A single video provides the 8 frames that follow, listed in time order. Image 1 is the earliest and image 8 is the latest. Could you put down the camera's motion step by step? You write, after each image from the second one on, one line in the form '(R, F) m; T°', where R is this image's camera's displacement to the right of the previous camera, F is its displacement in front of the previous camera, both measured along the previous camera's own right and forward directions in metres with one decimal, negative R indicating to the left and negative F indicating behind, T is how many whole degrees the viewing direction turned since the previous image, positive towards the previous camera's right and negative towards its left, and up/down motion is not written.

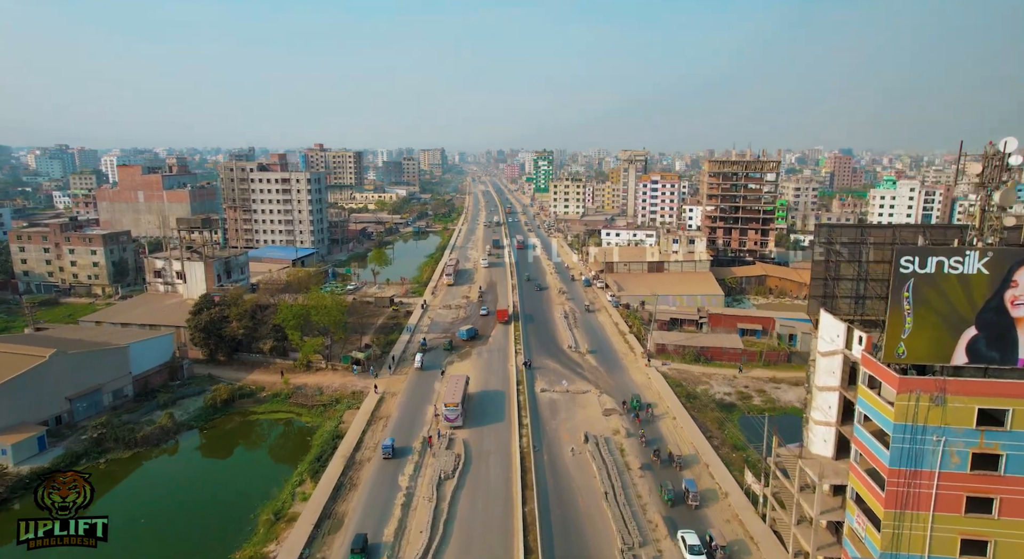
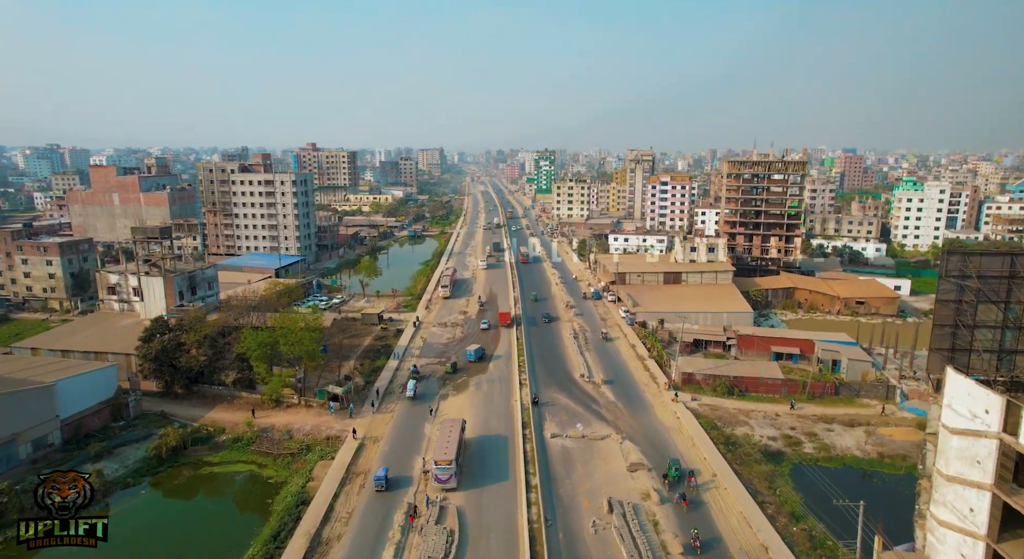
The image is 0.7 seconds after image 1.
(-0.2, +3.8) m; 0°
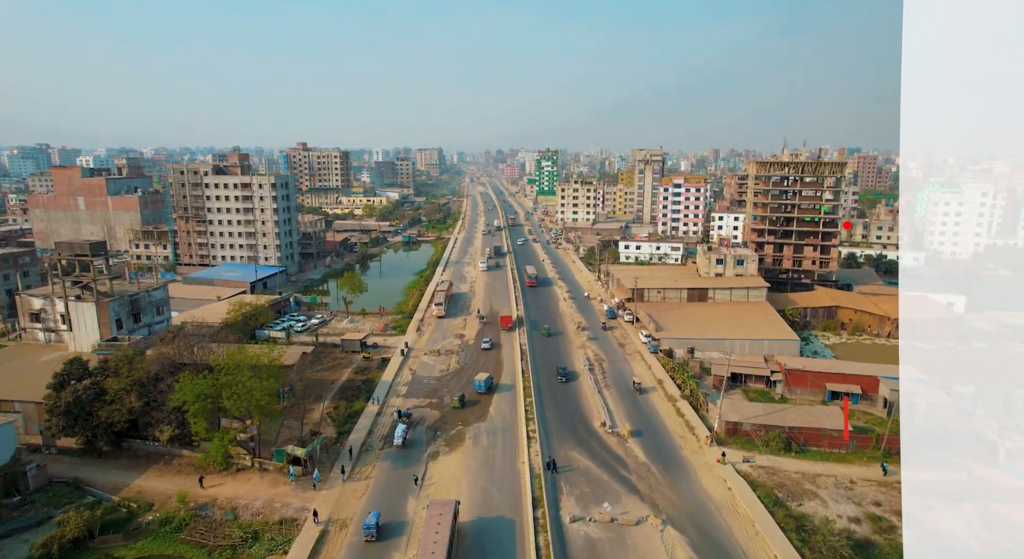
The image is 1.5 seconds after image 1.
(-0.2, +4.6) m; 0°
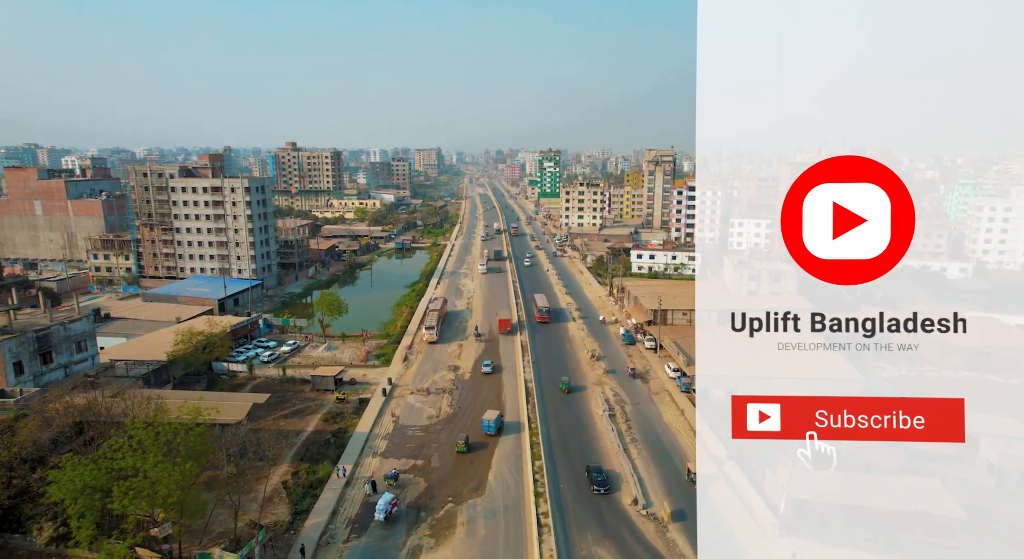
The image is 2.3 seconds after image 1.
(-0.2, +4.7) m; 0°
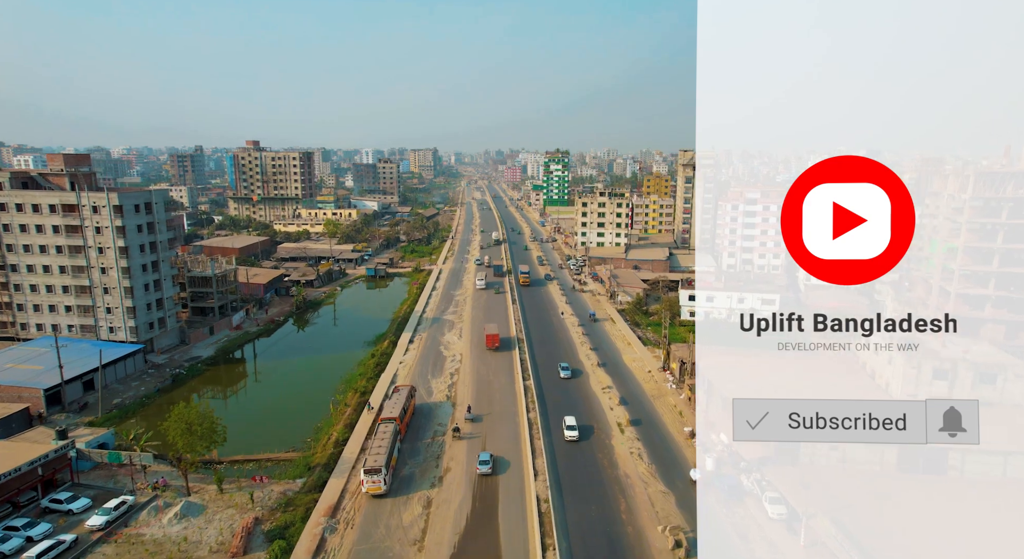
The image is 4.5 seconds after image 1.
(-0.3, +13.5) m; 0°
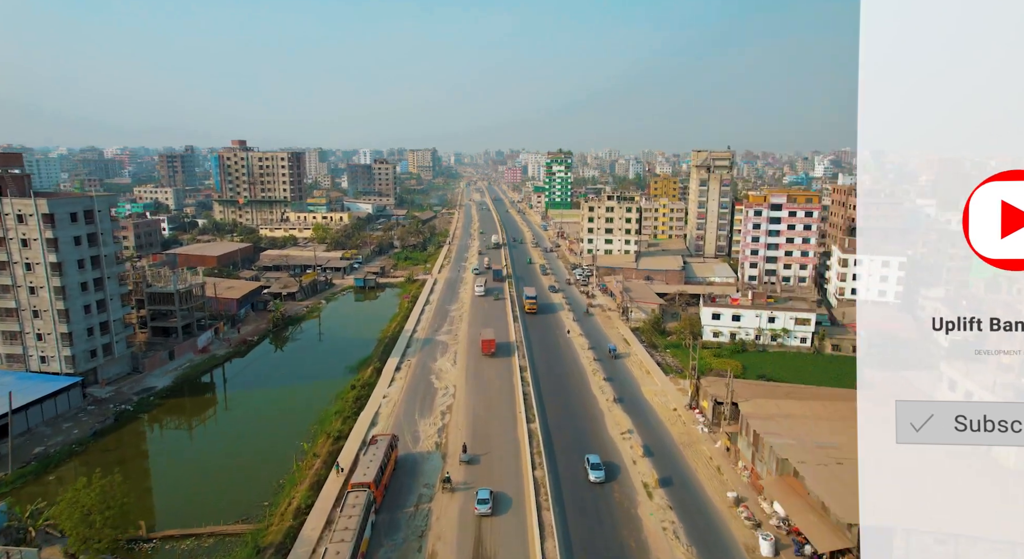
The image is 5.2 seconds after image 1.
(-0.1, +4.0) m; 0°
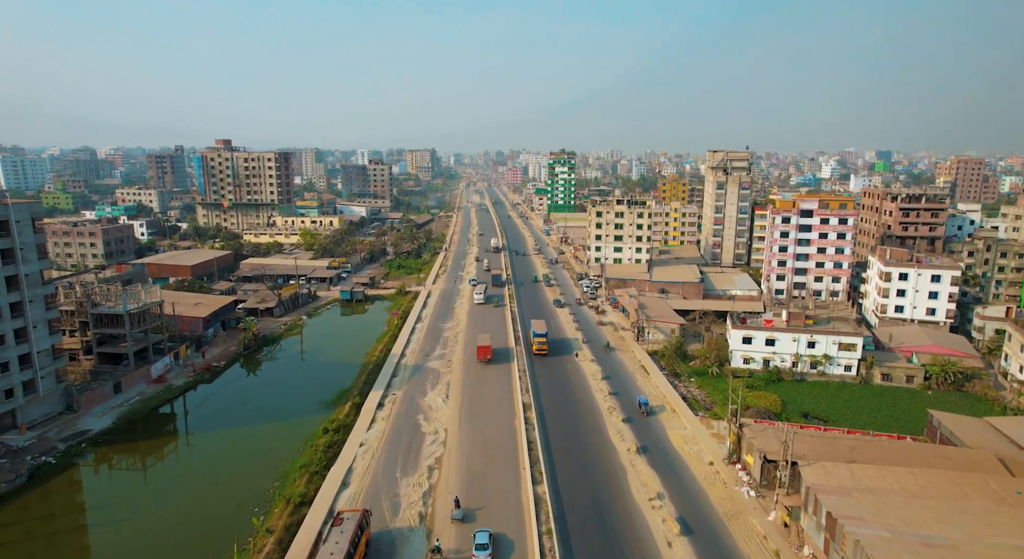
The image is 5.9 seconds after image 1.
(-0.1, +4.0) m; 0°
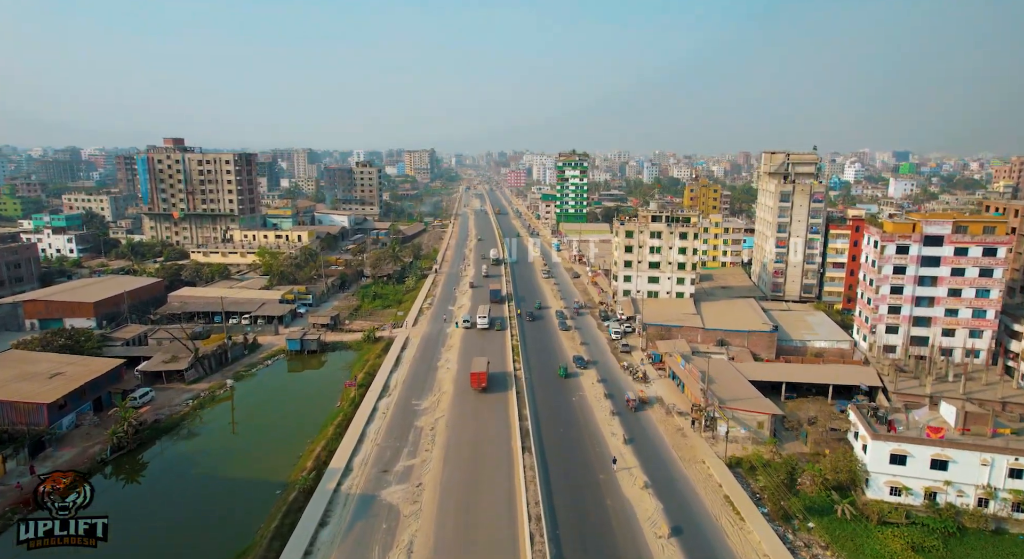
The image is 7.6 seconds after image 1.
(-0.1, +10.6) m; 0°
